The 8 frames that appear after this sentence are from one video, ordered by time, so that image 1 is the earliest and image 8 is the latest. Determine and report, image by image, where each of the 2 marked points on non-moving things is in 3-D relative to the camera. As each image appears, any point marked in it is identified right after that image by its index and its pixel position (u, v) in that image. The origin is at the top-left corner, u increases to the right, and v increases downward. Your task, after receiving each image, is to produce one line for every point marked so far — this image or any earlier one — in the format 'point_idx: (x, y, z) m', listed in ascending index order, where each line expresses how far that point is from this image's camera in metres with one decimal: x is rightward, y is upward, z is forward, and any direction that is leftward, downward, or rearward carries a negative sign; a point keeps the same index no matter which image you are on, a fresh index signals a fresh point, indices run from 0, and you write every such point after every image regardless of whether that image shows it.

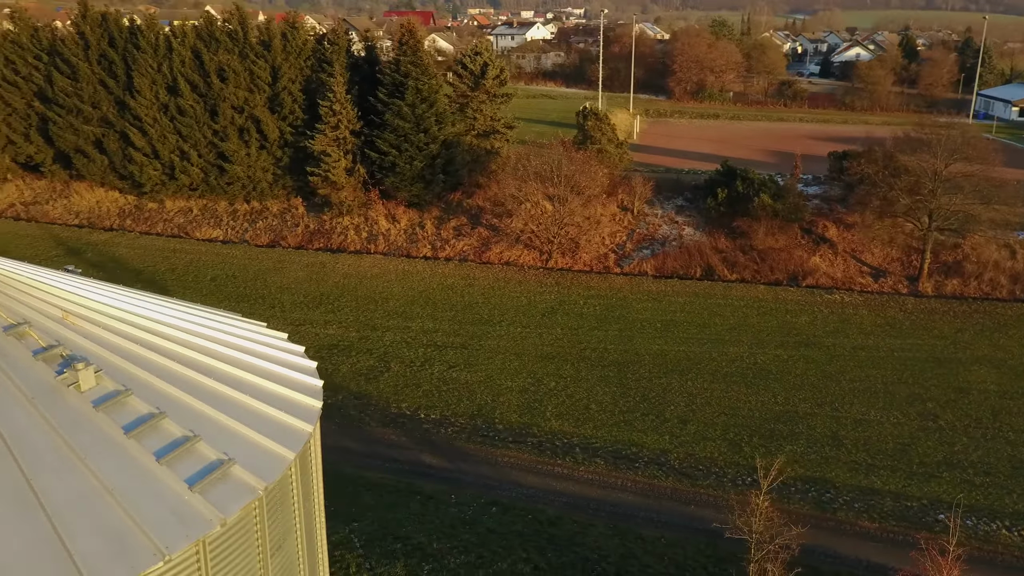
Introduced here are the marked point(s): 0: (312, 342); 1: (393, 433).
0: (-4.9, -1.3, +19.5) m
1: (-2.3, -2.6, +14.8) m
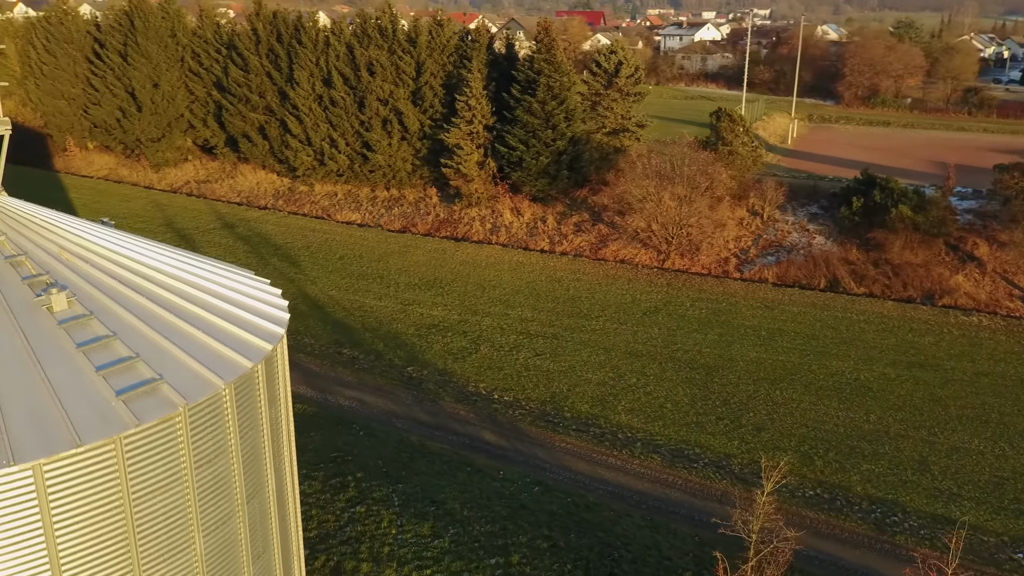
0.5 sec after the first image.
0: (-2.6, -0.8, +20.7) m
1: (-1.0, -2.3, +15.5) m
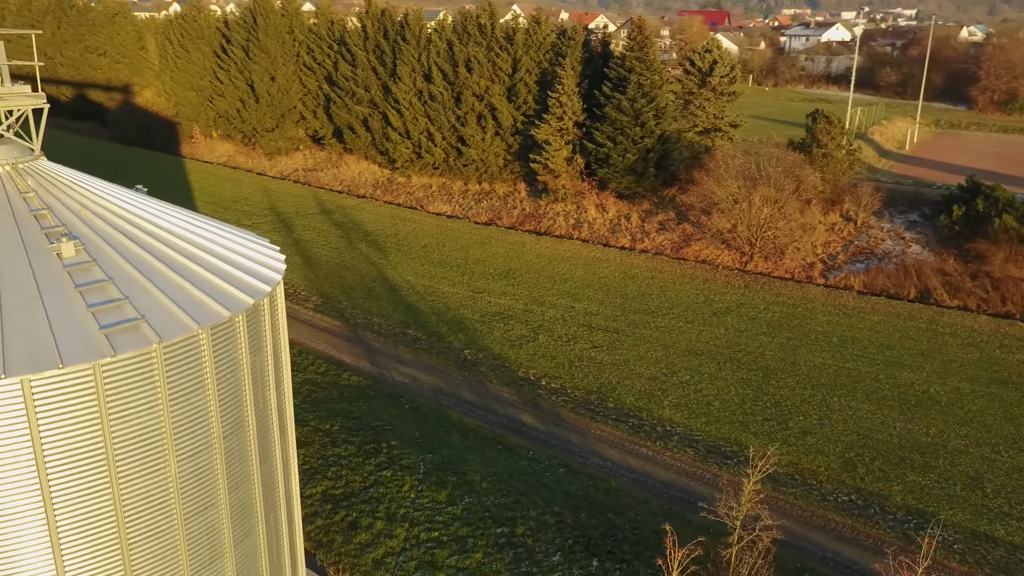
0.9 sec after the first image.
0: (-0.9, -0.5, +21.5) m
1: (-0.1, -2.1, +16.1) m
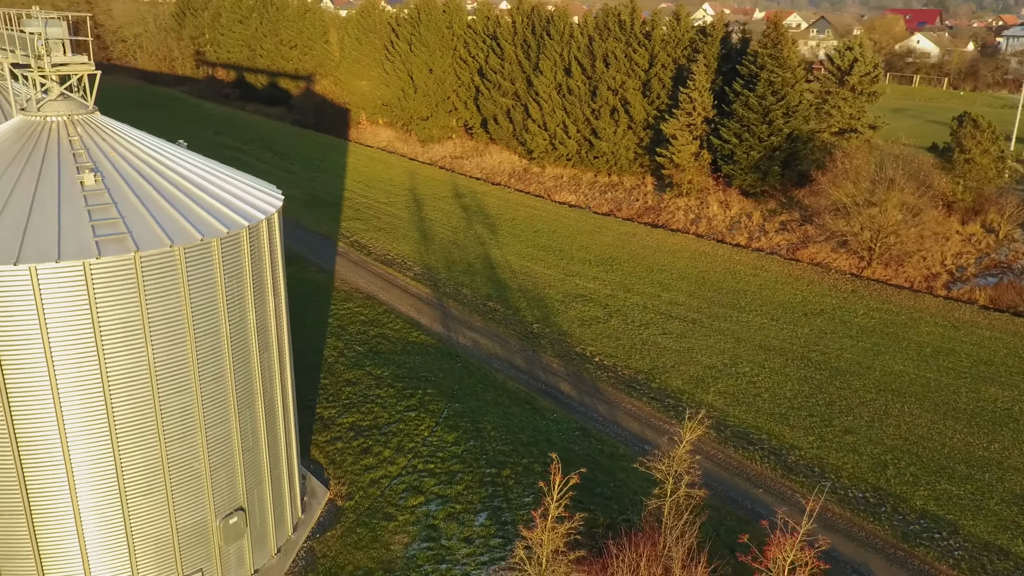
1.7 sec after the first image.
0: (+1.5, 0.0, +22.5) m
1: (+0.9, -1.6, +17.2) m
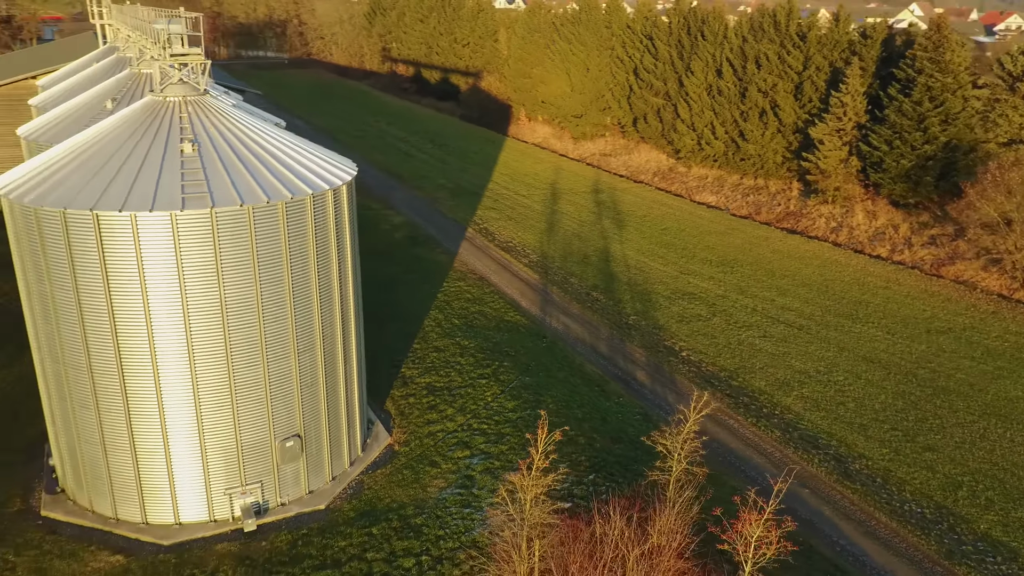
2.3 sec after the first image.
0: (+4.6, 0.0, +22.8) m
1: (+2.8, -1.4, +17.7) m
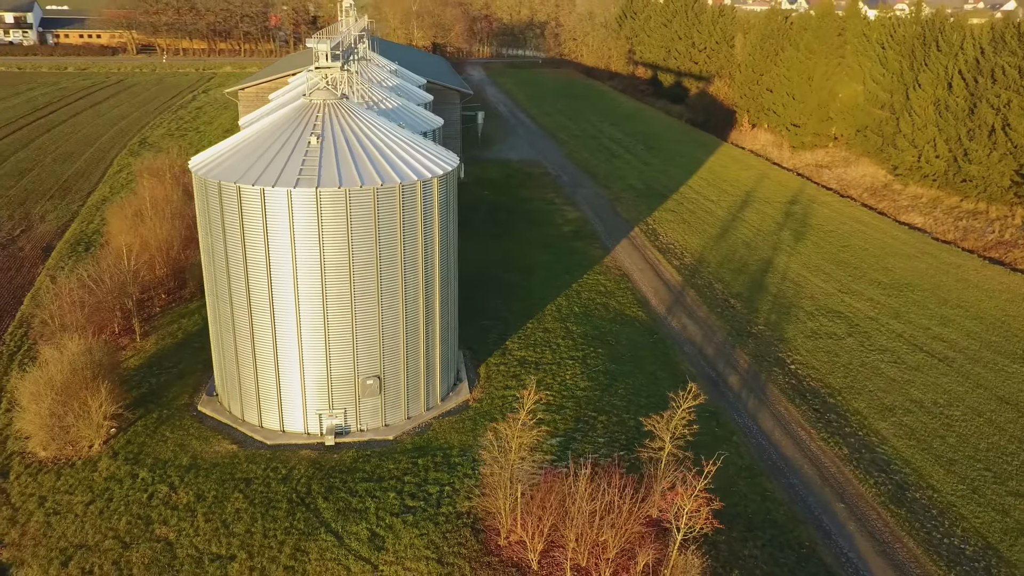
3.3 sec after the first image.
0: (+8.7, -0.4, +22.5) m
1: (+5.2, -1.6, +18.2) m
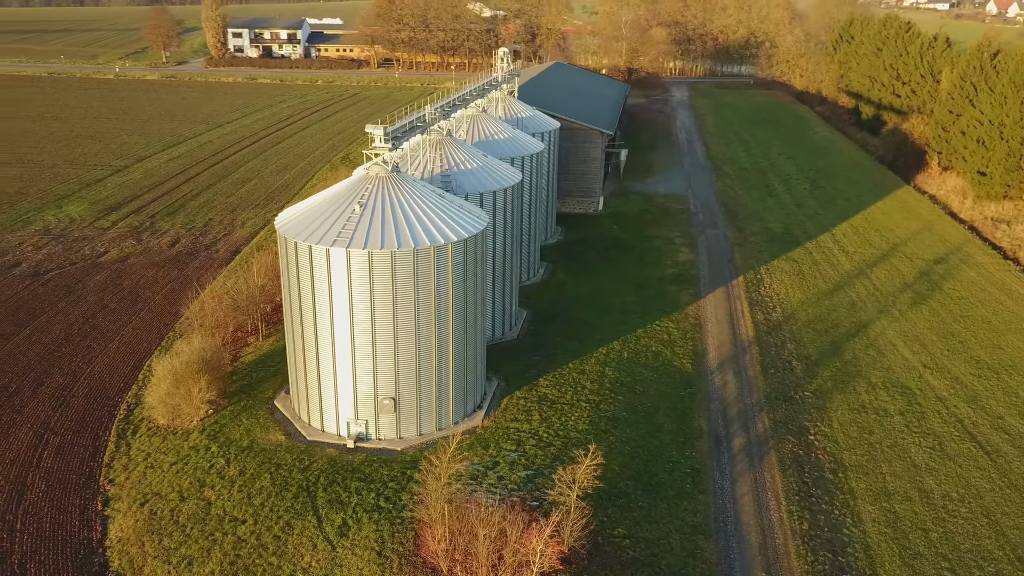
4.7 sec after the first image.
0: (+10.6, -2.4, +22.3) m
1: (+6.0, -3.2, +19.2) m
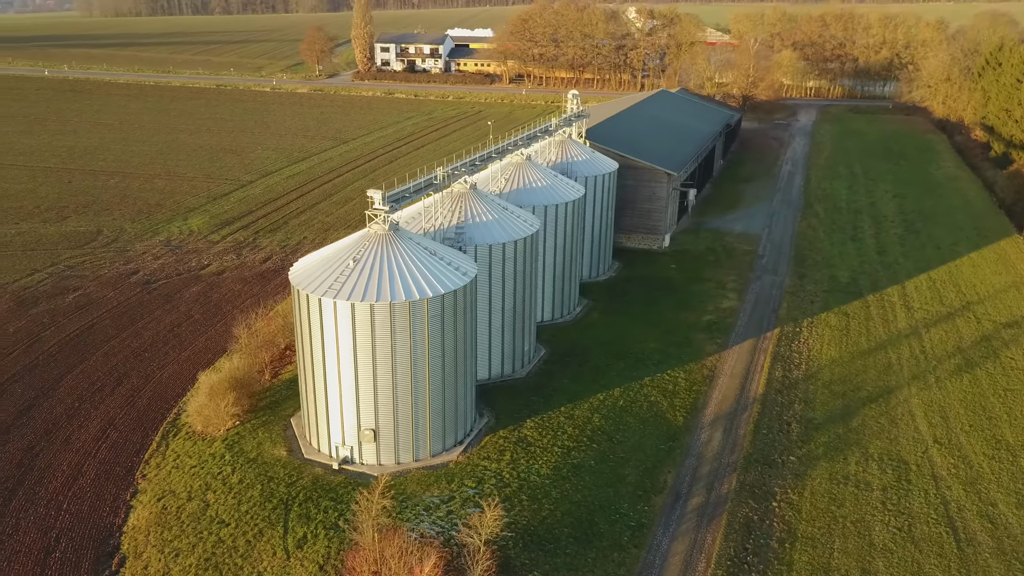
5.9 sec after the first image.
0: (+10.5, -4.4, +22.1) m
1: (+5.4, -4.8, +19.9) m
